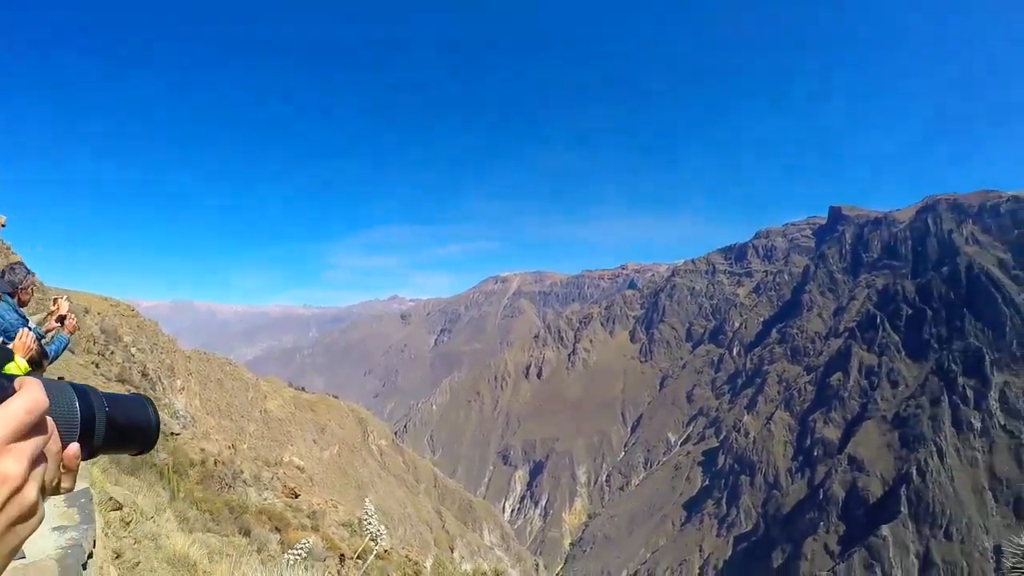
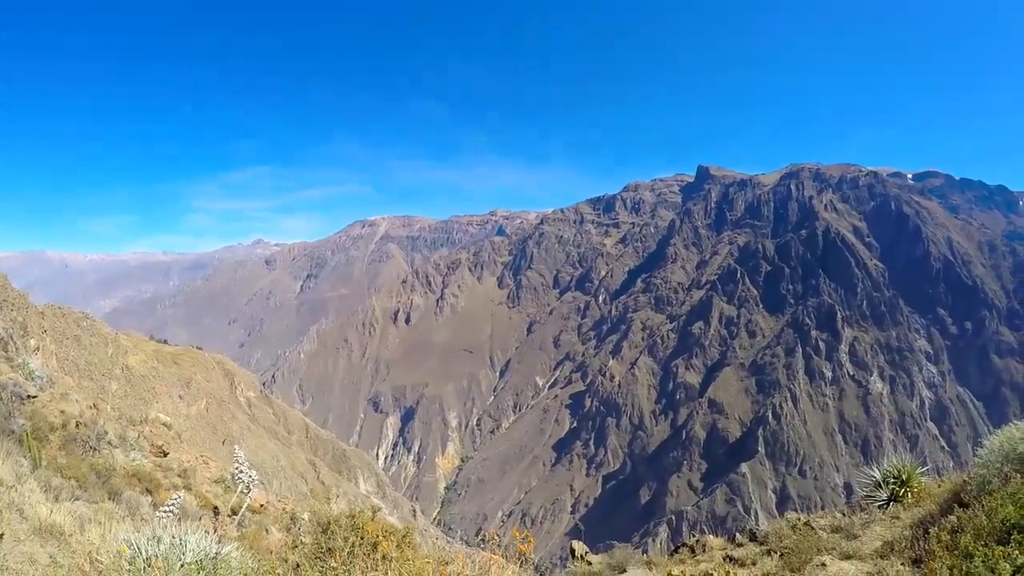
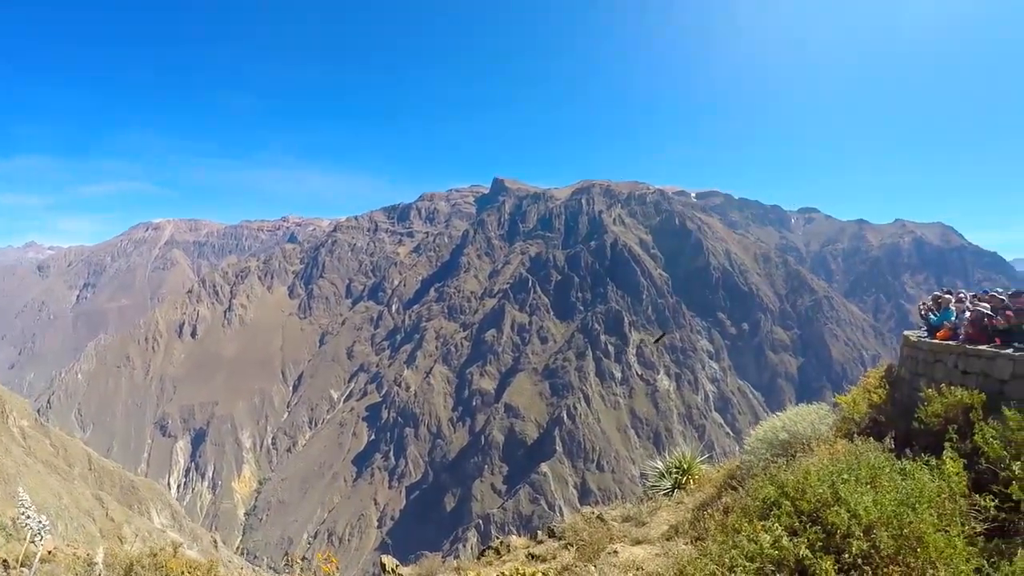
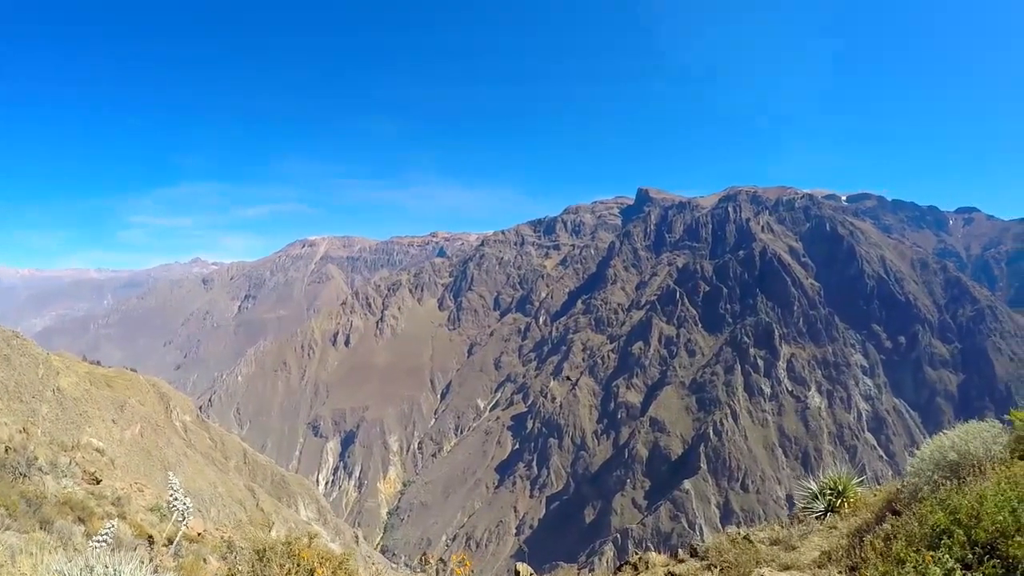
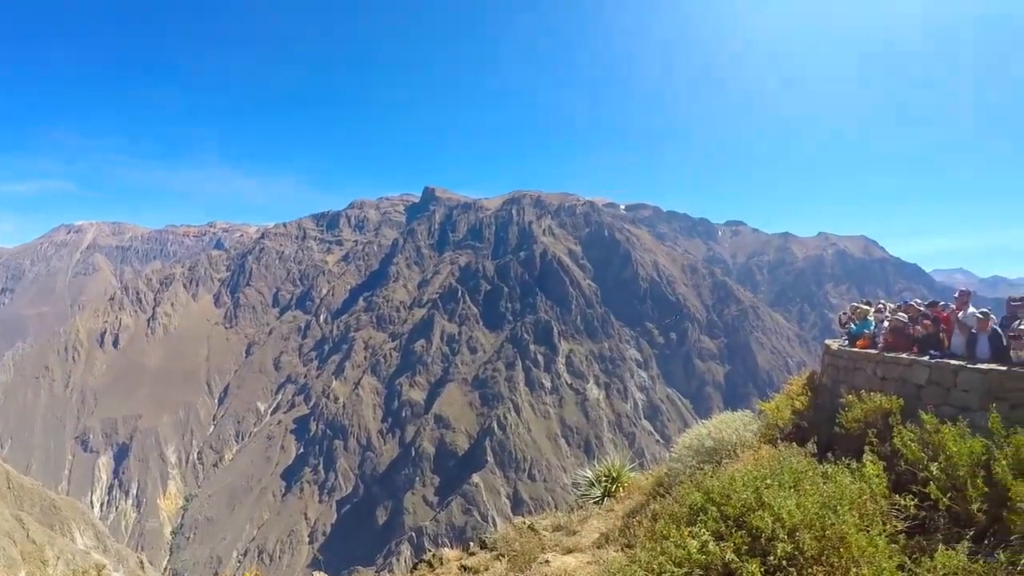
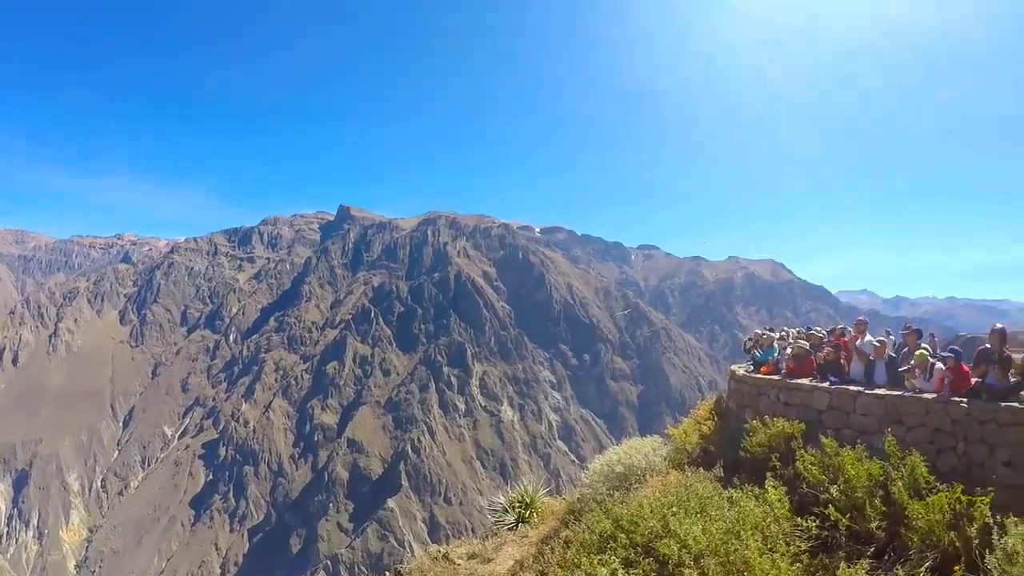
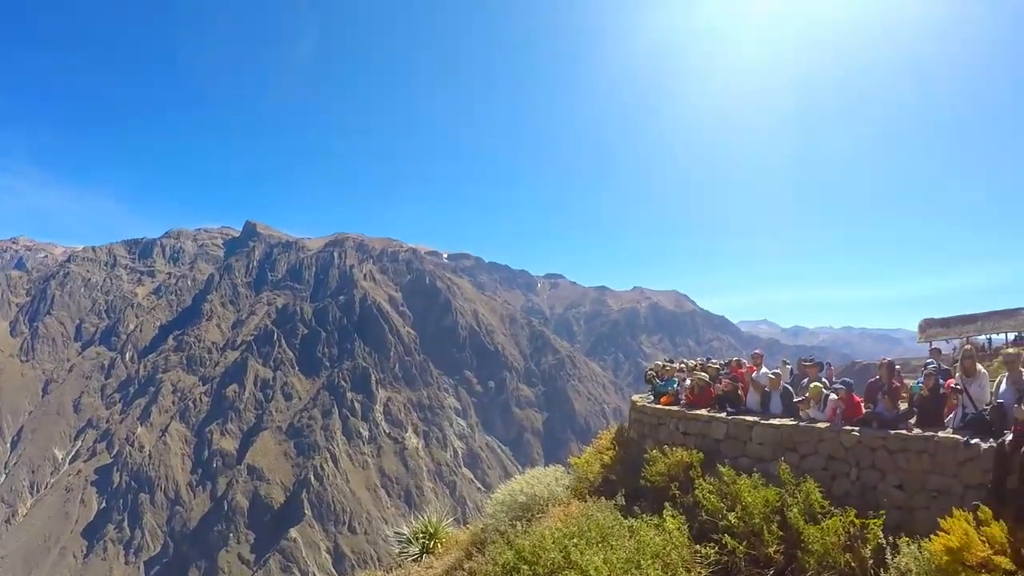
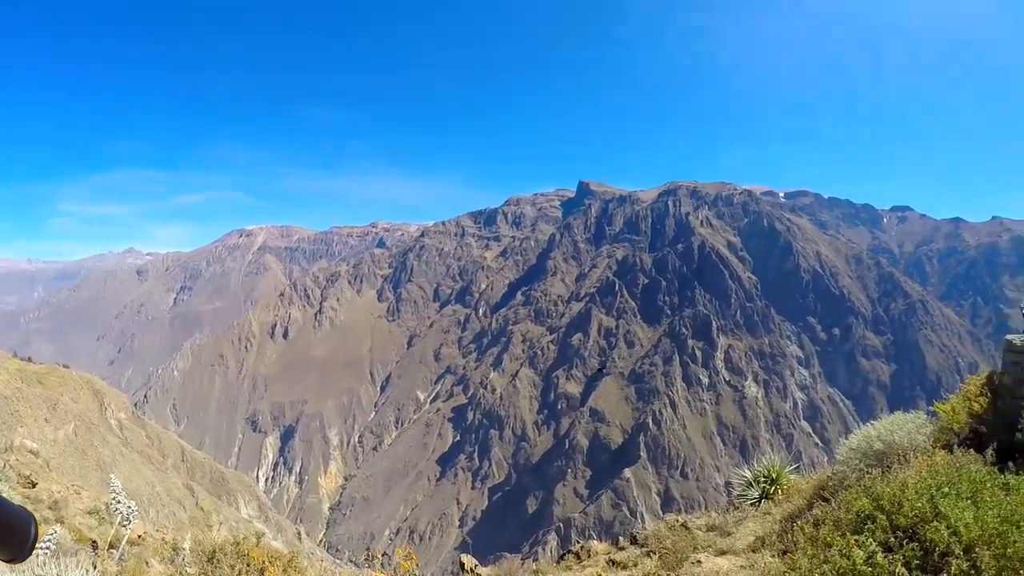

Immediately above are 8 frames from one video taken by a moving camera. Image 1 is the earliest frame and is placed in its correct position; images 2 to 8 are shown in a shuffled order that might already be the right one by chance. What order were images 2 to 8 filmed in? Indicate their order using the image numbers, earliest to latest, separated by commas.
2, 4, 8, 3, 5, 6, 7
